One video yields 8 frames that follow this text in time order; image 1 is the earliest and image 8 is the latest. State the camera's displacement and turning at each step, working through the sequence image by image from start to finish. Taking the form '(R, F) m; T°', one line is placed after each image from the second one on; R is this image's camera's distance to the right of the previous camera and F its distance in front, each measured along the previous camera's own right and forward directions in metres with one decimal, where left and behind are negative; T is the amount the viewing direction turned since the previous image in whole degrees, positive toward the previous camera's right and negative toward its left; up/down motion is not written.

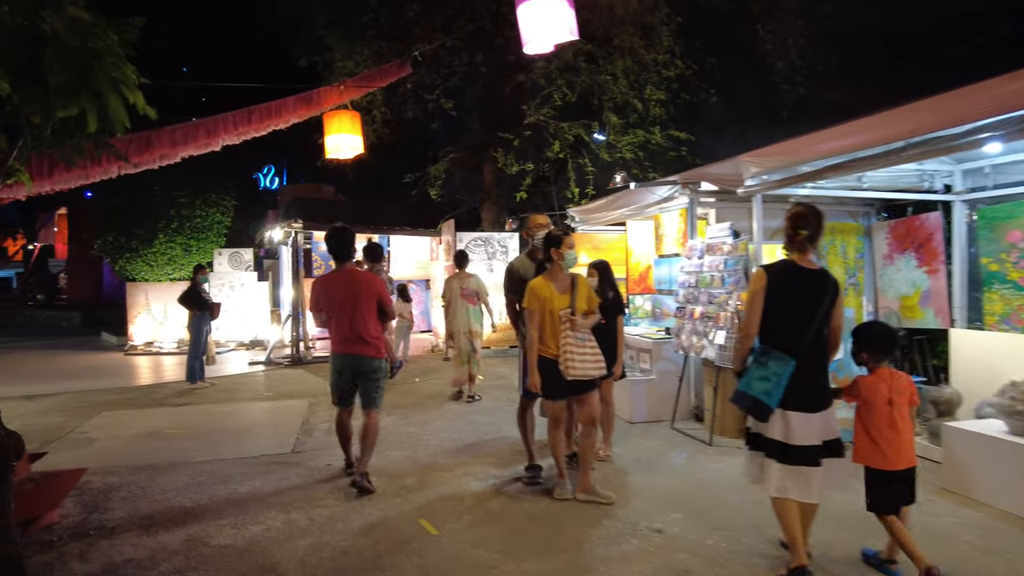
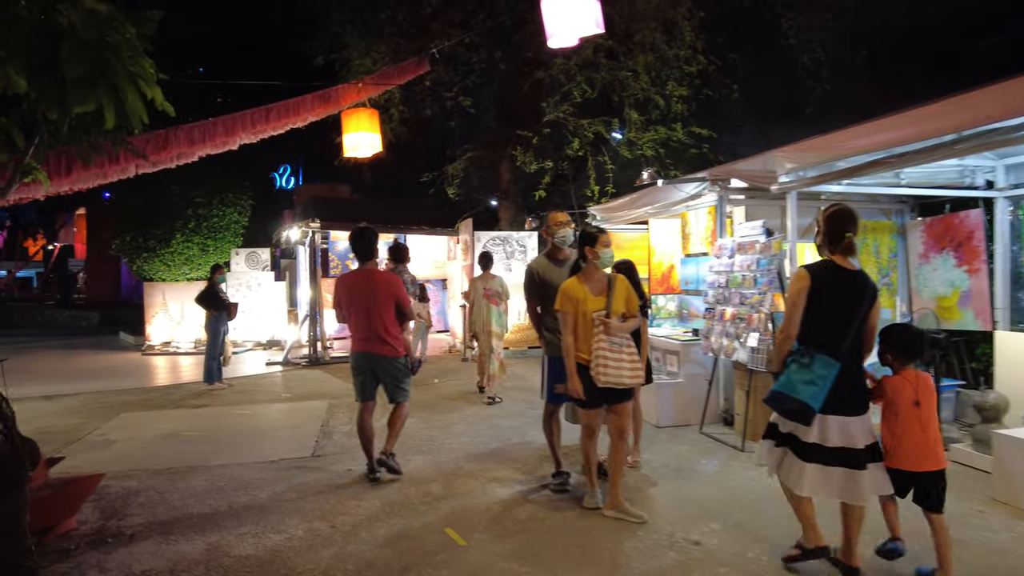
(-0.1, +0.2) m; -1°
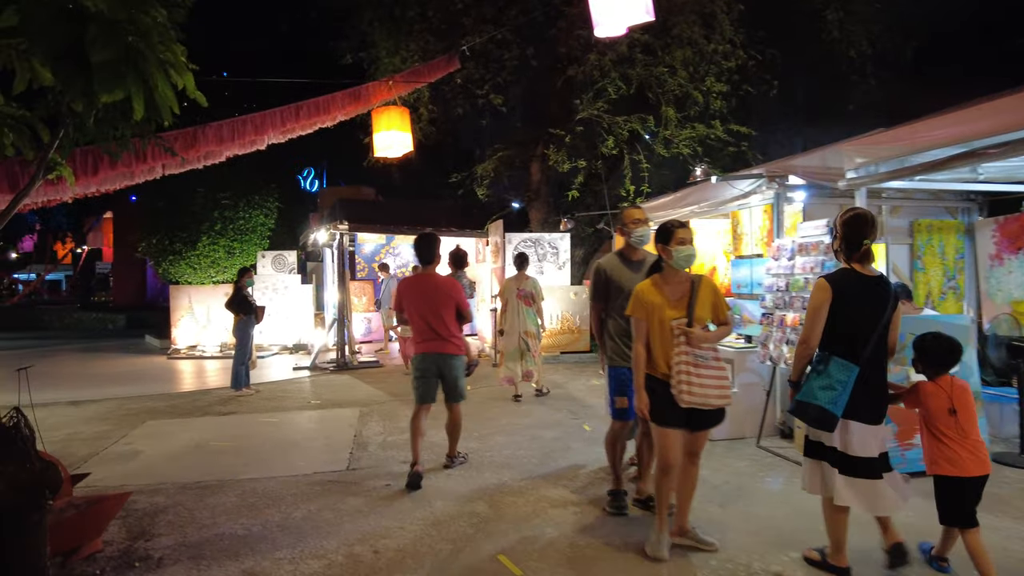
(-0.2, +0.3) m; -2°
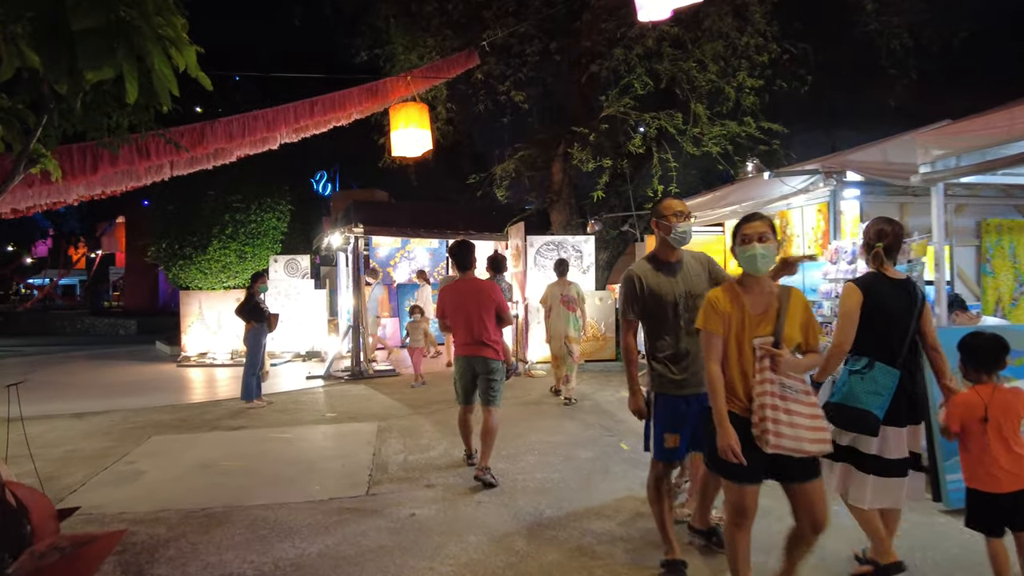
(-0.2, +0.5) m; -1°
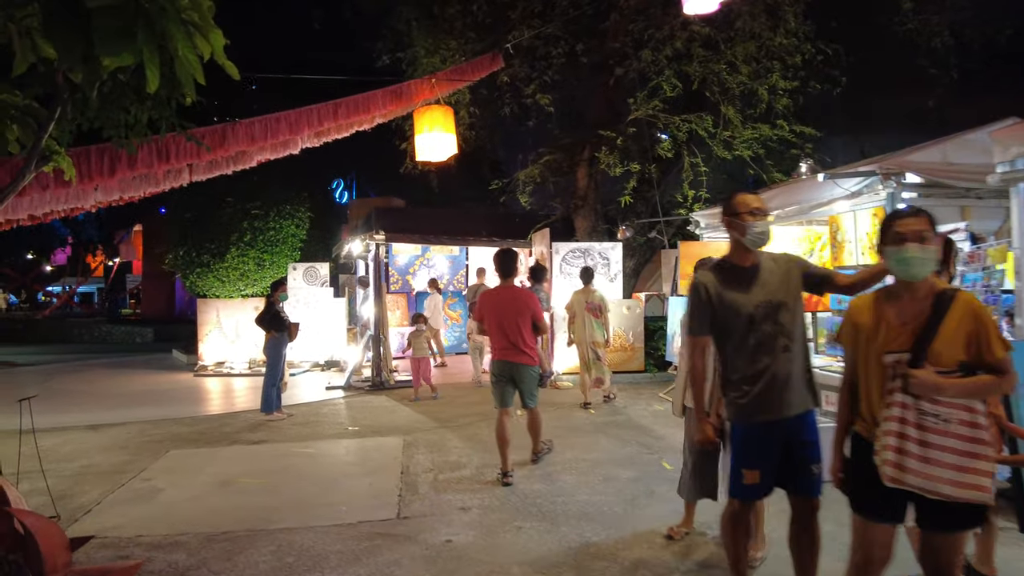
(-0.2, +0.3) m; -1°
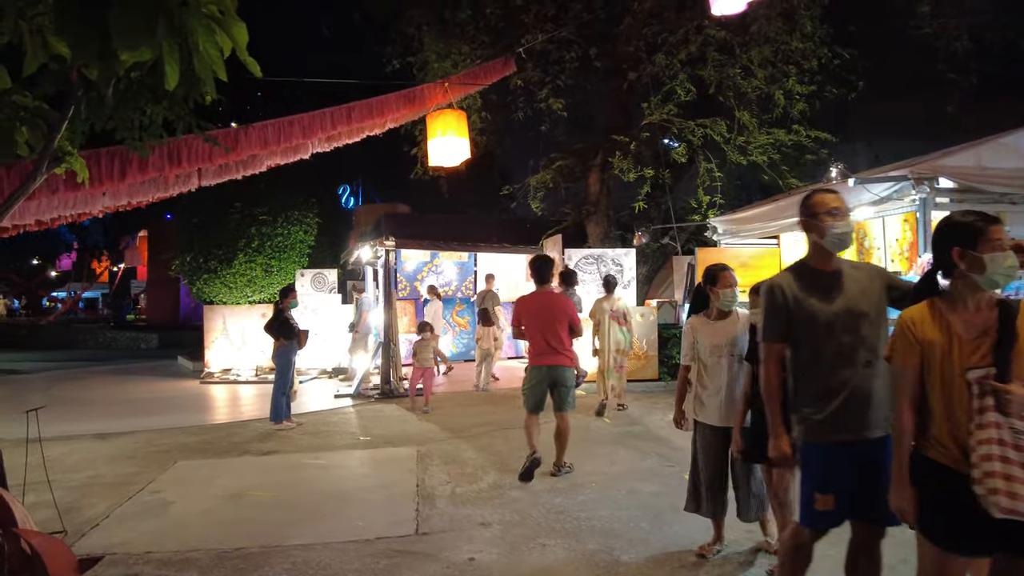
(-0.1, +0.1) m; 0°
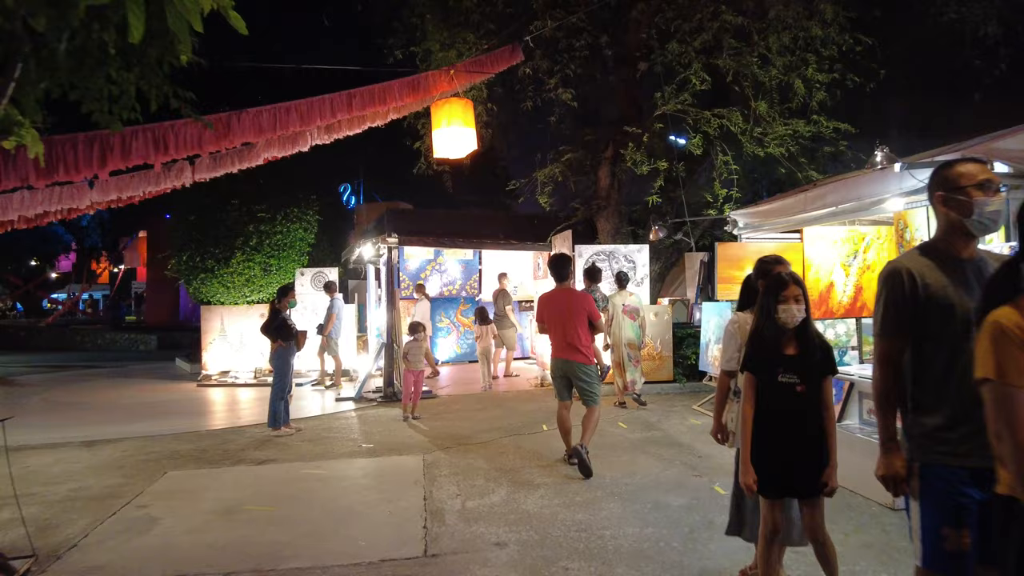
(-0.1, +0.4) m; 0°
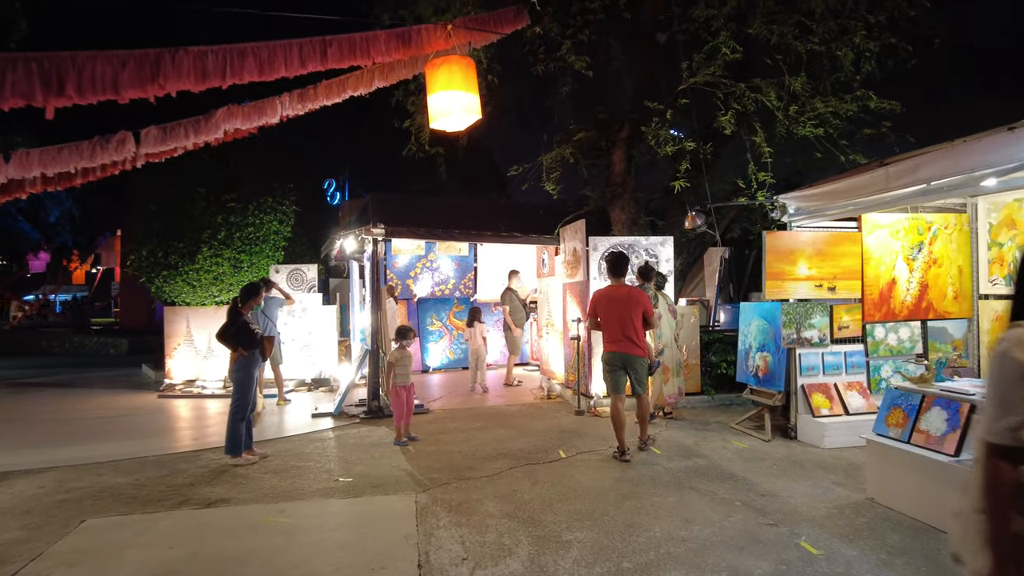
(-0.2, +1.2) m; +1°
